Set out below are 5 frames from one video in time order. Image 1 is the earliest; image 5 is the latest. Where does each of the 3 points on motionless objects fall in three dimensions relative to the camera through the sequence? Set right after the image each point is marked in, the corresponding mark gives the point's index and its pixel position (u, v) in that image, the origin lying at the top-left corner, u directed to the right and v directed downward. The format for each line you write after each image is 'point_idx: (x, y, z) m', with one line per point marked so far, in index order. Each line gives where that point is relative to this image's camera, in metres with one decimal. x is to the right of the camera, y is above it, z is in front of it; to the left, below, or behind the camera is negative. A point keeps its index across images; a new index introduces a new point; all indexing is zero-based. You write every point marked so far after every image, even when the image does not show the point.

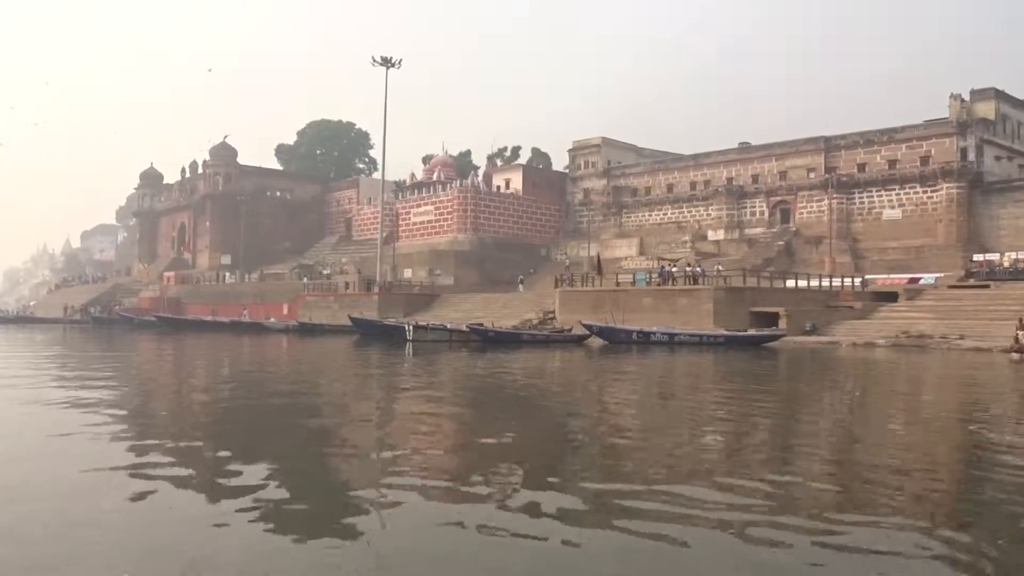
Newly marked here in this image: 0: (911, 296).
0: (+9.5, -0.2, +19.3) m
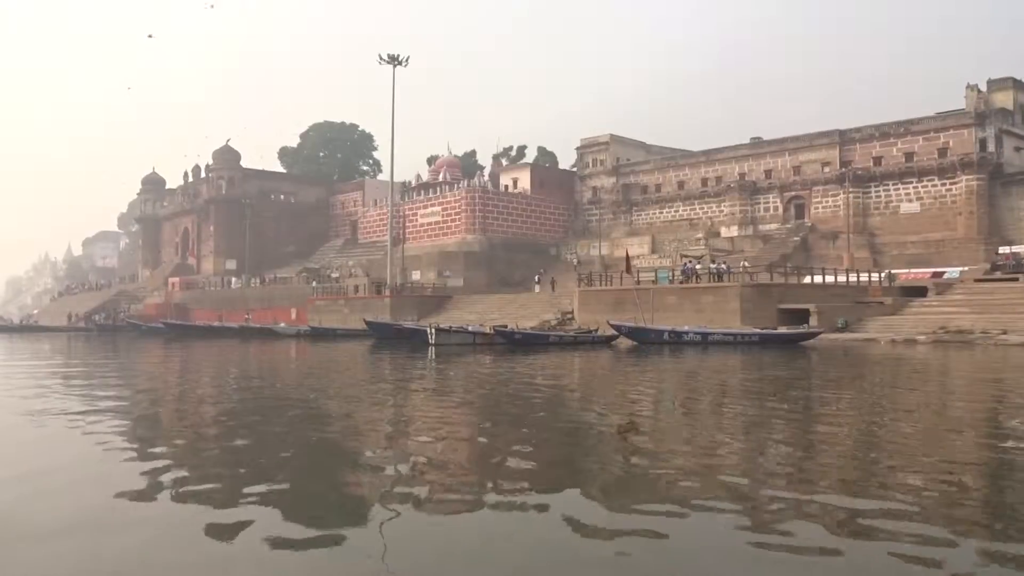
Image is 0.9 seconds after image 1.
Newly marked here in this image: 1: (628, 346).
0: (+9.9, -0.1, +18.8) m
1: (+2.3, -1.2, +16.3) m
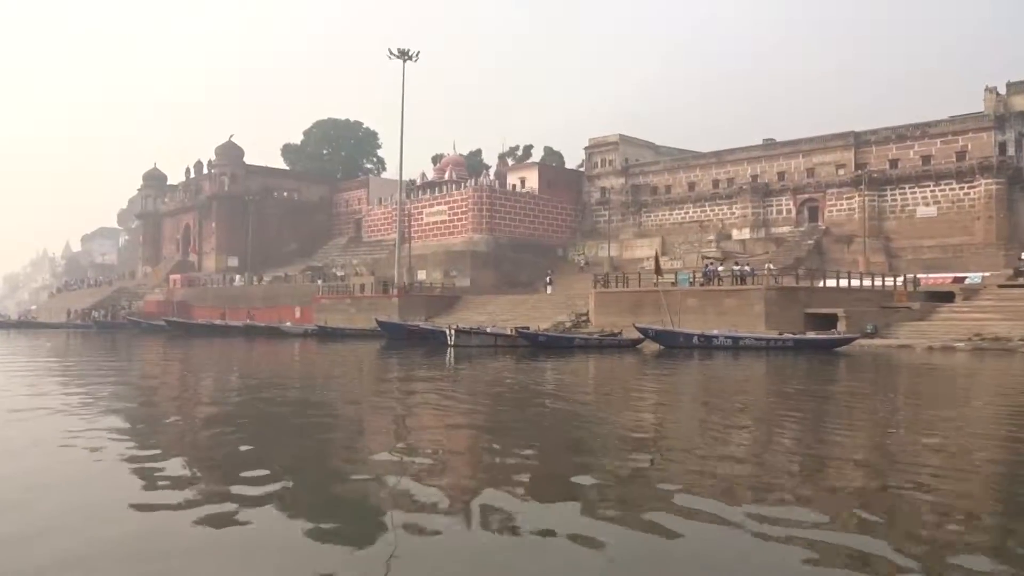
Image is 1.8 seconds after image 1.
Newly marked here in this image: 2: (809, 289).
0: (+10.3, -0.2, +18.3) m
1: (+2.7, -1.2, +15.8) m
2: (+5.9, 0.0, +16.3) m
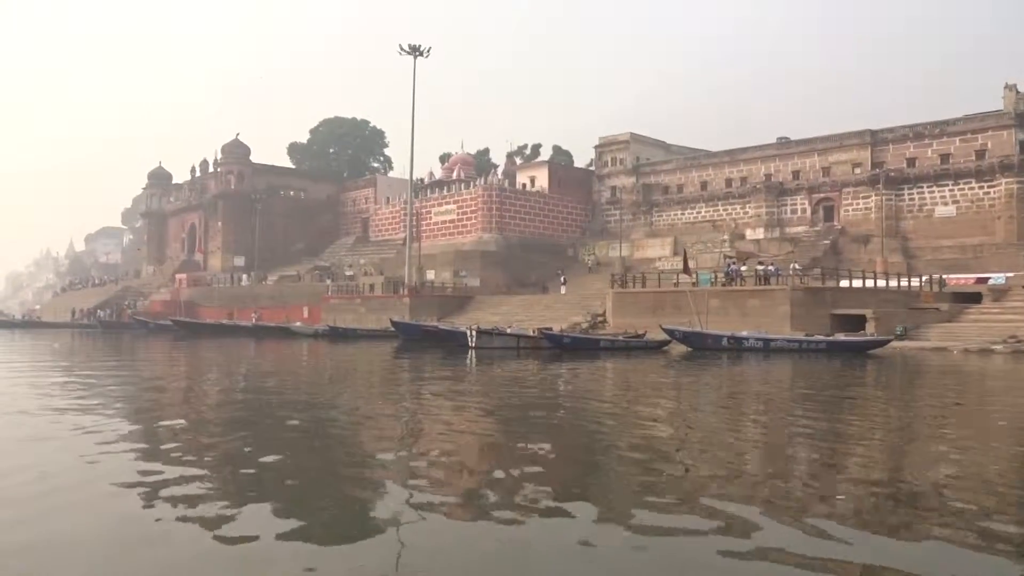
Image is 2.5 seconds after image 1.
0: (+10.6, -0.2, +17.8) m
1: (+3.0, -1.2, +15.4) m
2: (+6.3, 0.0, +15.8) m
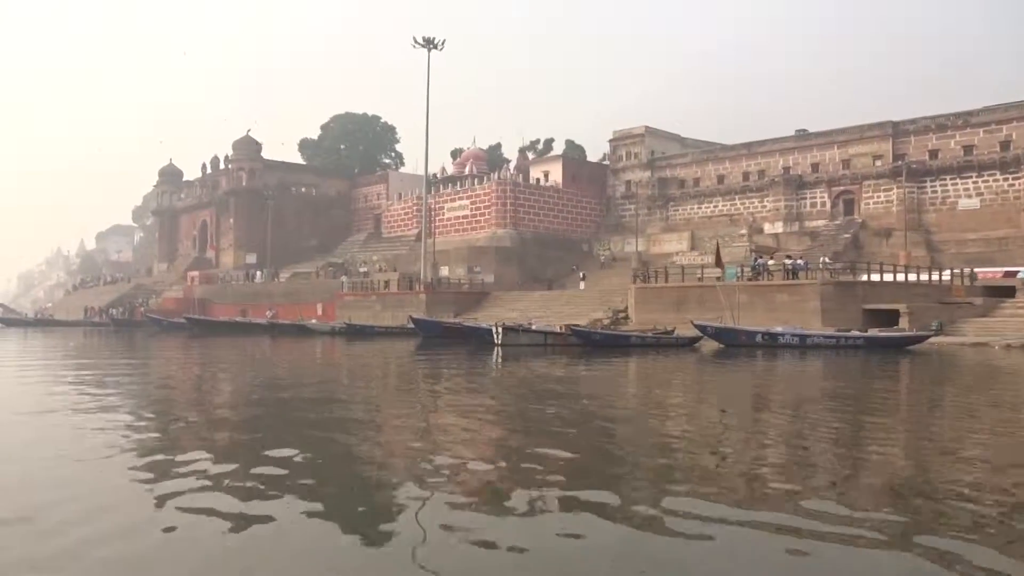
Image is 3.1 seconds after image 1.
0: (+11.0, 0.0, +17.3) m
1: (+3.4, -1.1, +15.0) m
2: (+6.7, +0.1, +15.4) m
